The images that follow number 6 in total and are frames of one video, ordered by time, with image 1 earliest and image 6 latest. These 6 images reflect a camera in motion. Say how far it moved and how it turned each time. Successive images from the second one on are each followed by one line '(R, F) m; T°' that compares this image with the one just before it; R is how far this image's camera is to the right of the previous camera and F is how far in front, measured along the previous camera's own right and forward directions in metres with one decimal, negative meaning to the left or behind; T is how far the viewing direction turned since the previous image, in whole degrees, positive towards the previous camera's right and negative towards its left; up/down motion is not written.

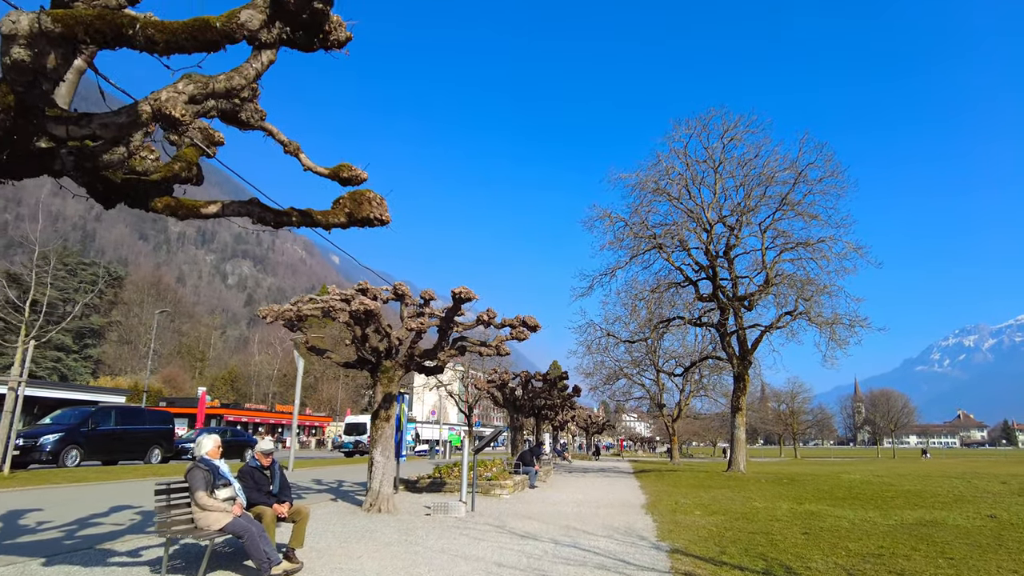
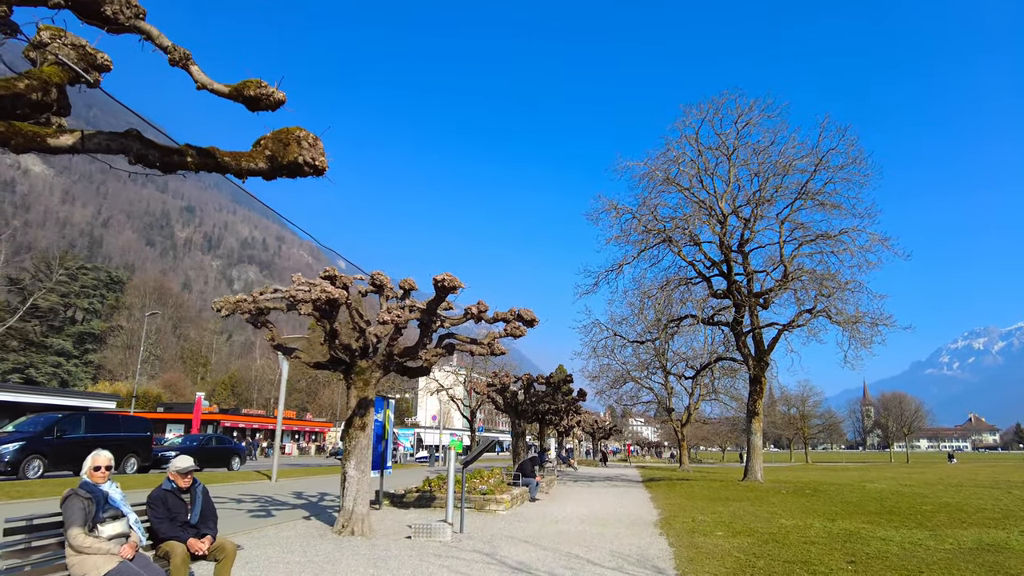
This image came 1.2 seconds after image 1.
(+0.2, +1.7) m; -1°
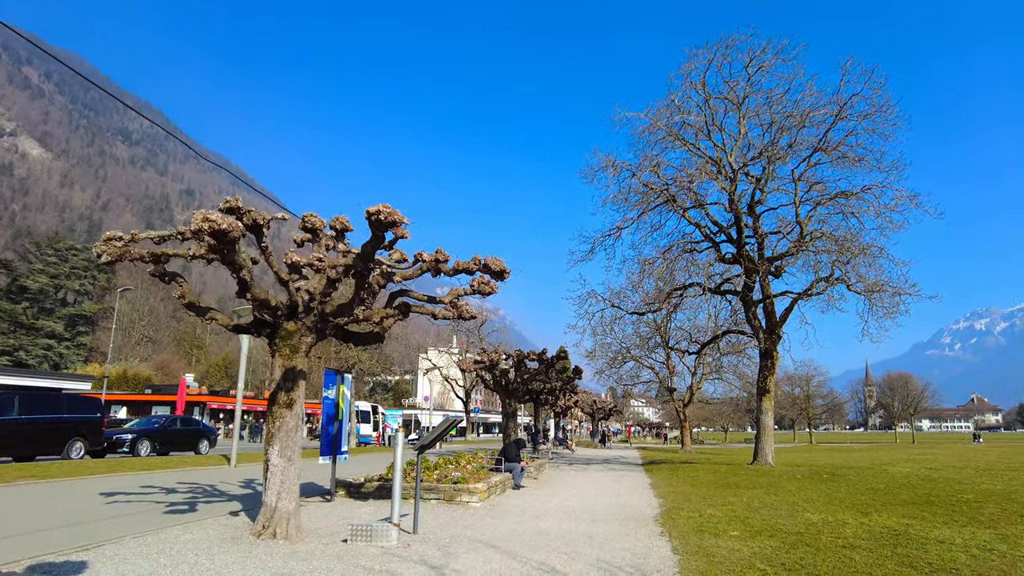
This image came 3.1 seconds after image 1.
(+0.5, +2.4) m; 0°
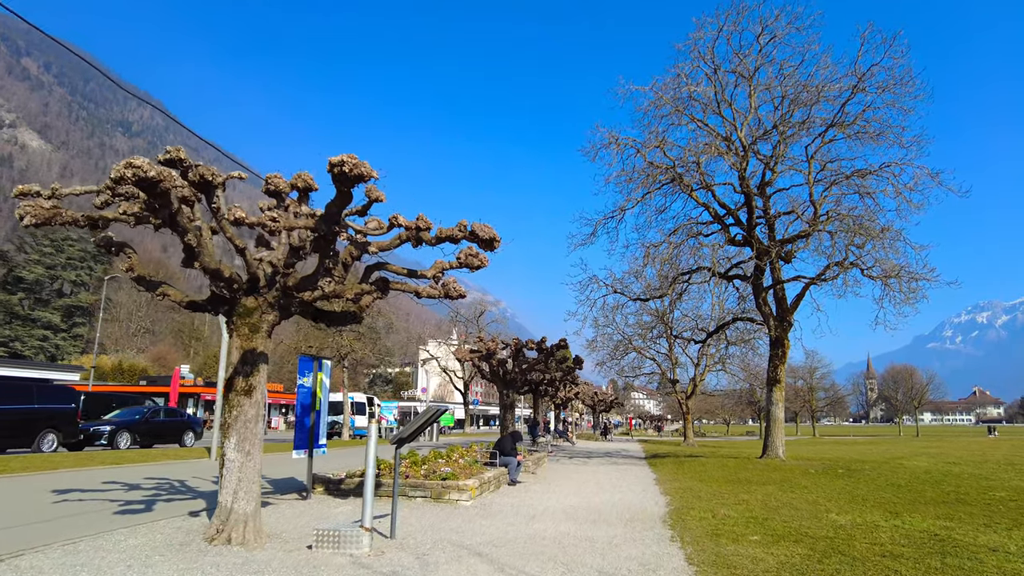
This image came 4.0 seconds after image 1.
(+0.1, +1.2) m; 0°
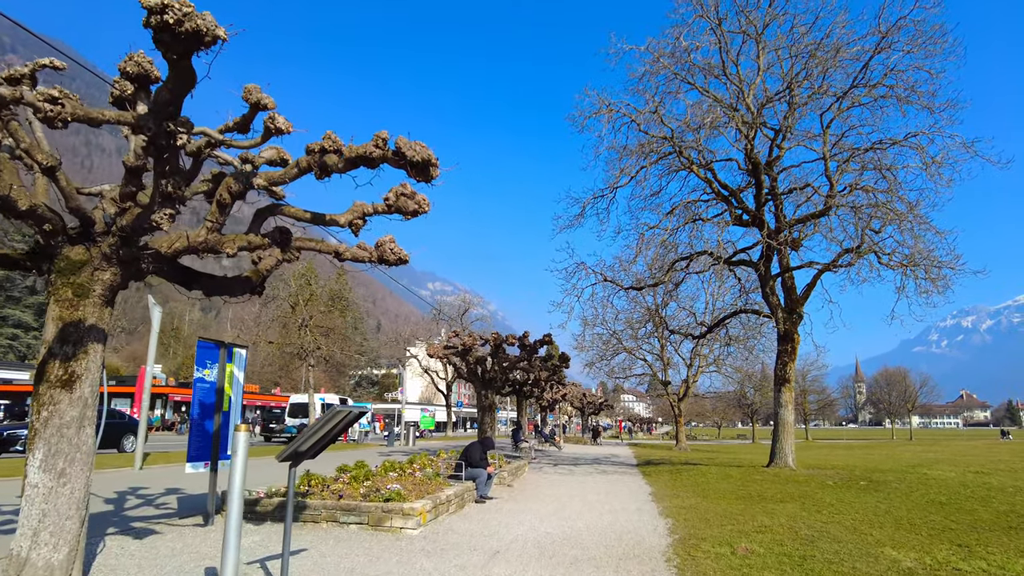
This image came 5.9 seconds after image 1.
(+0.4, +2.6) m; +1°
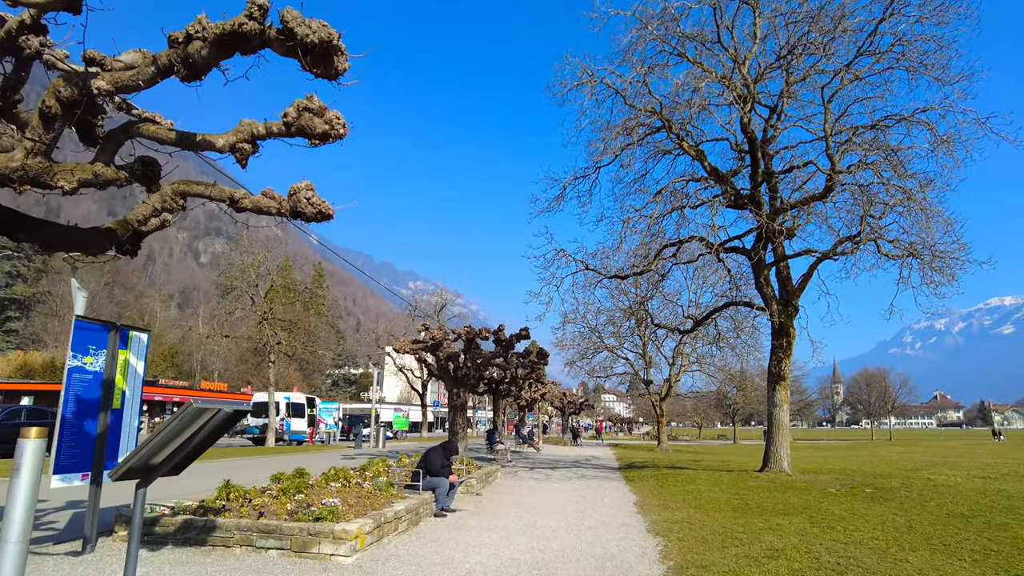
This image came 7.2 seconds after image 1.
(+0.3, +1.7) m; +2°
